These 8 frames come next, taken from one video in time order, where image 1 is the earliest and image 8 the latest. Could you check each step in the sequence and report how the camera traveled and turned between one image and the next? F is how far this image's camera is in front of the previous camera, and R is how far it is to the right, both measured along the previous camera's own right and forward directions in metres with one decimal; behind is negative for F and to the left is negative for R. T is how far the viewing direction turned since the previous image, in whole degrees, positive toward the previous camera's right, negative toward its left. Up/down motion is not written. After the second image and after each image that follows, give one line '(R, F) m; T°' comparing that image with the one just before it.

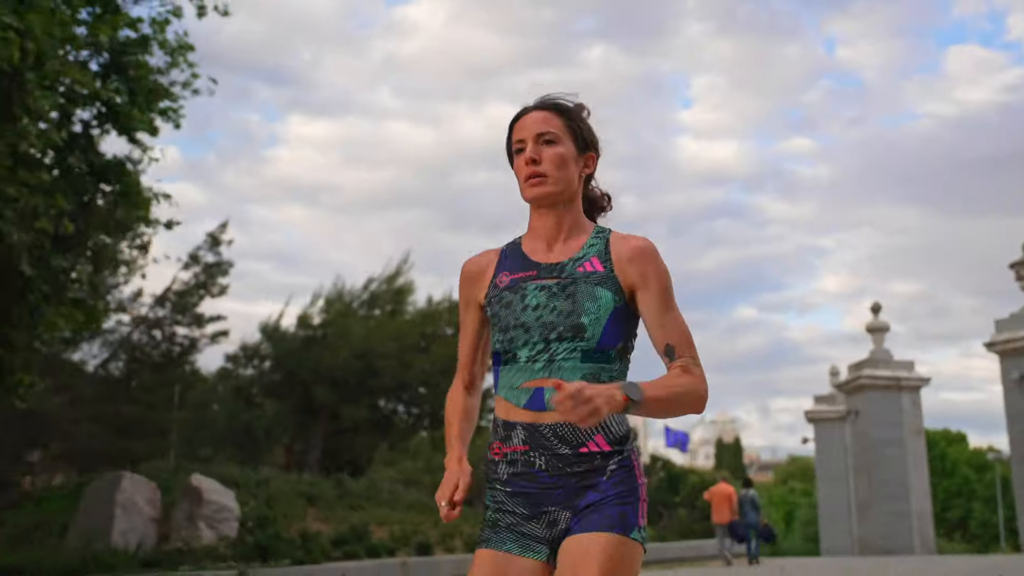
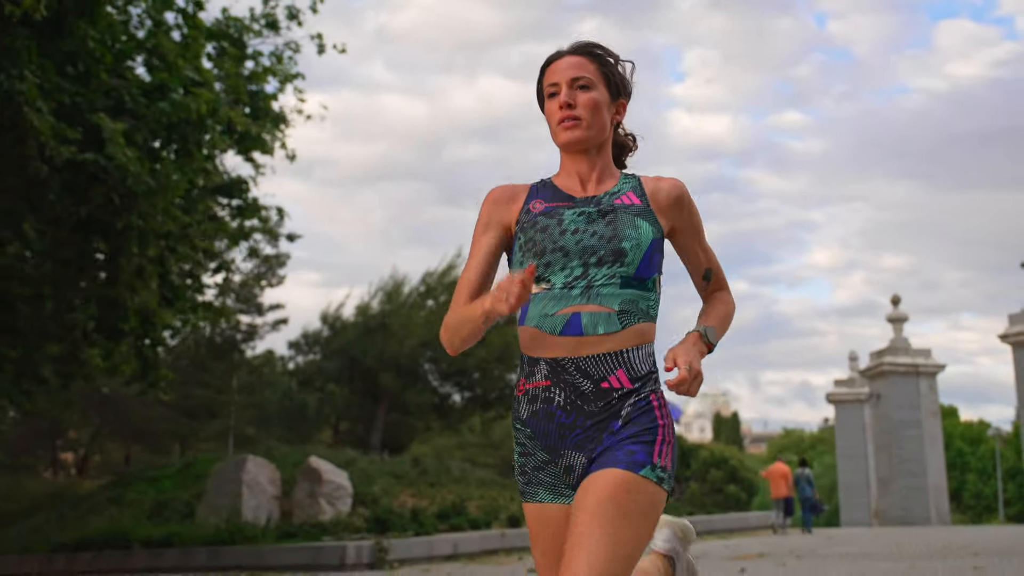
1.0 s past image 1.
(-1.2, -1.7) m; +1°
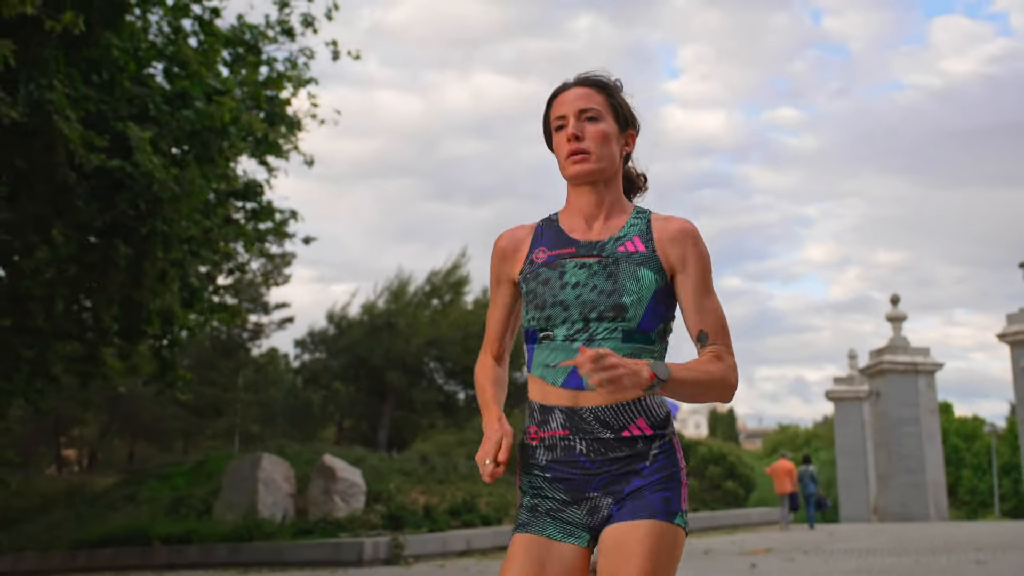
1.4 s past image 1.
(-0.2, -0.3) m; 0°
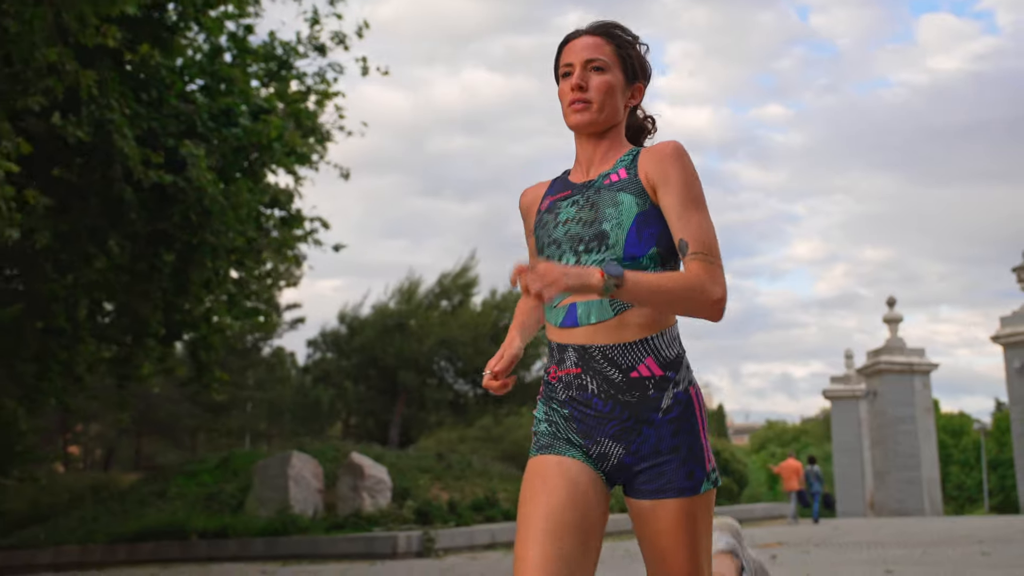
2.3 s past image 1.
(-0.5, -0.7) m; +1°
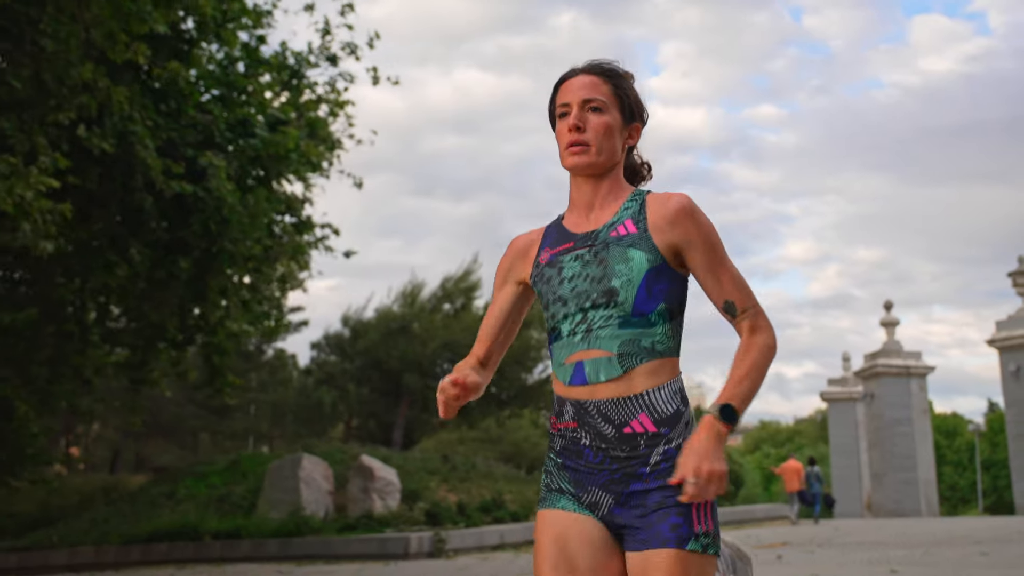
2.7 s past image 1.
(-0.2, -0.3) m; 0°
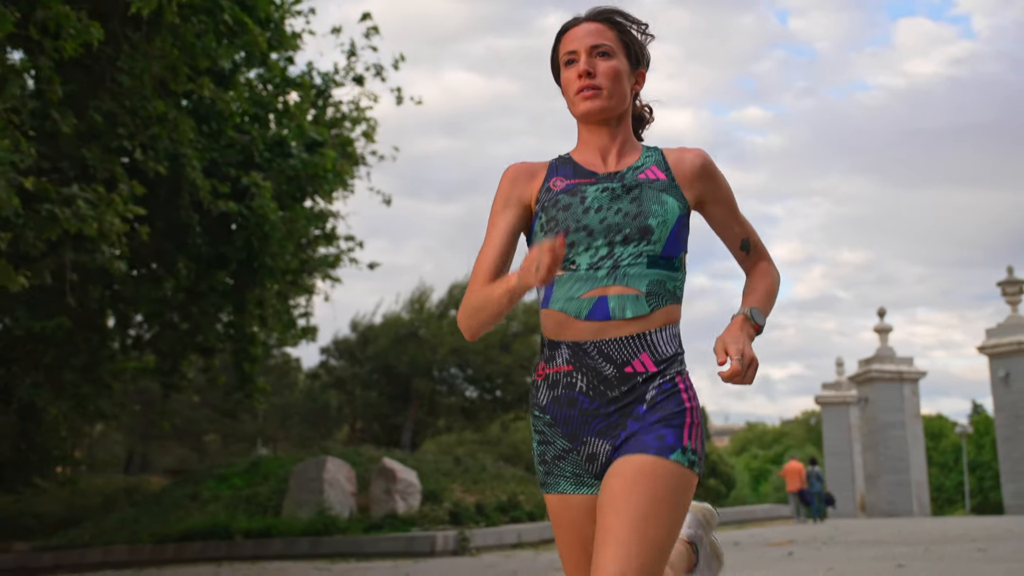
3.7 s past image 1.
(-0.5, -0.7) m; +1°
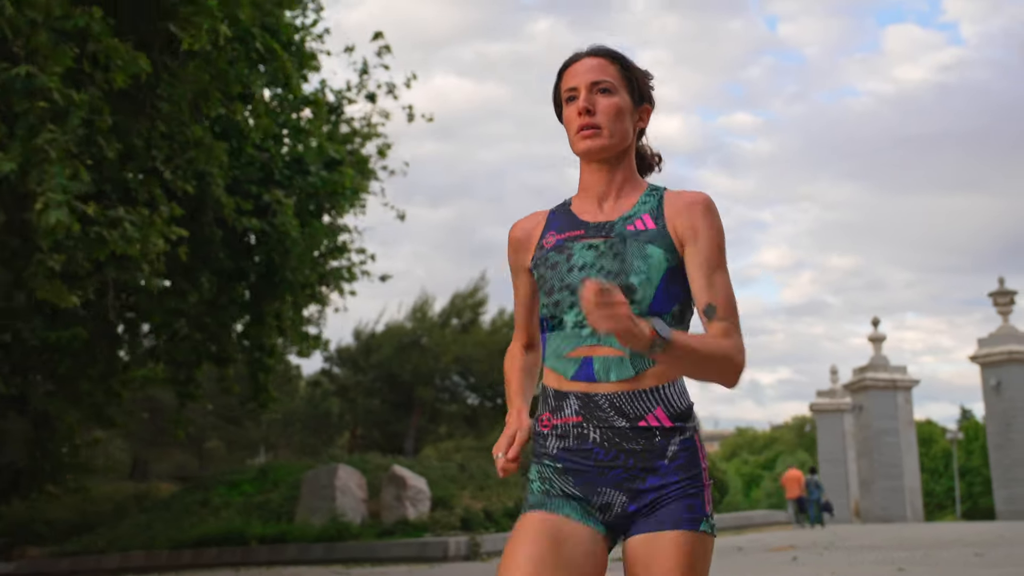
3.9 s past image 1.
(-0.3, -0.4) m; +1°
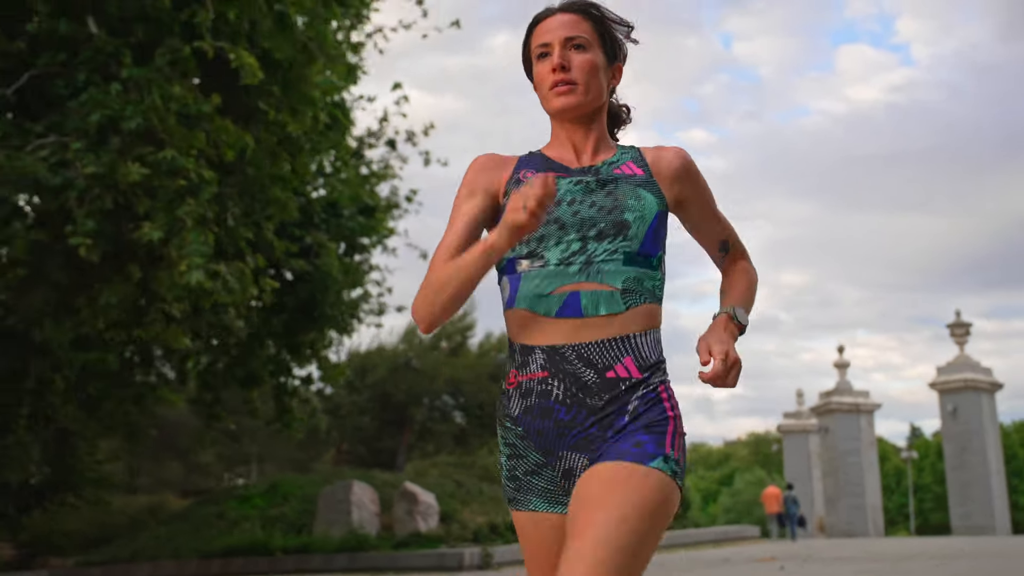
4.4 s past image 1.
(-0.8, -1.4) m; +2°
